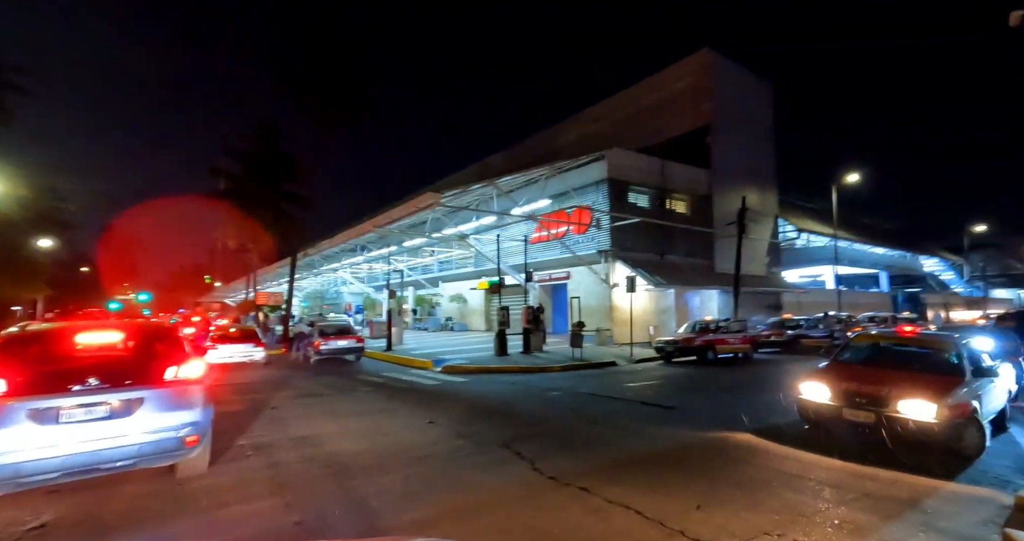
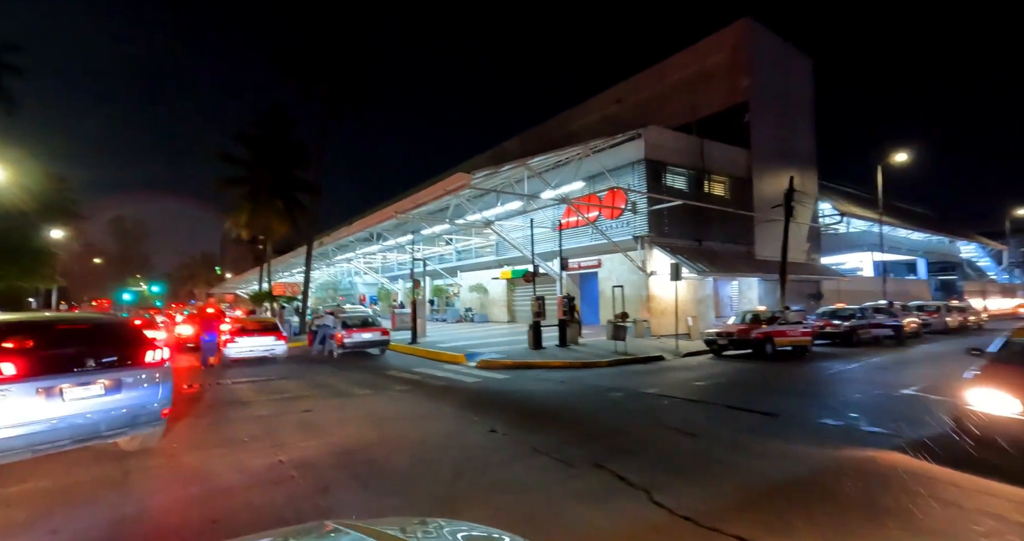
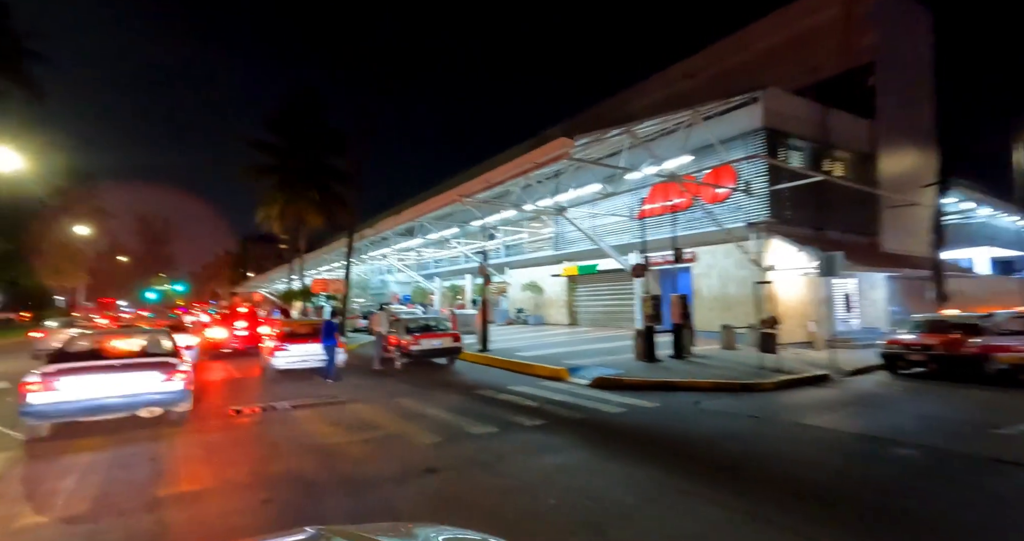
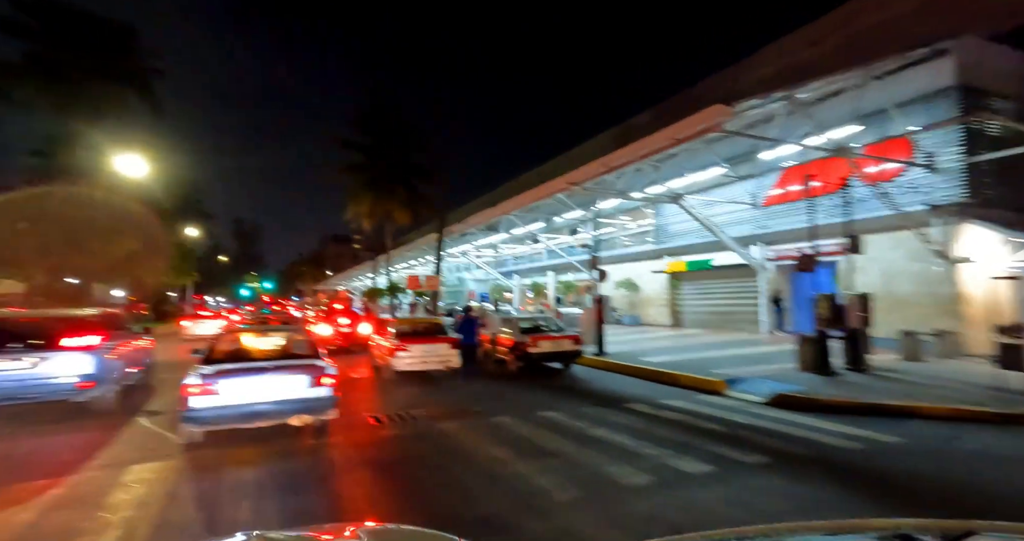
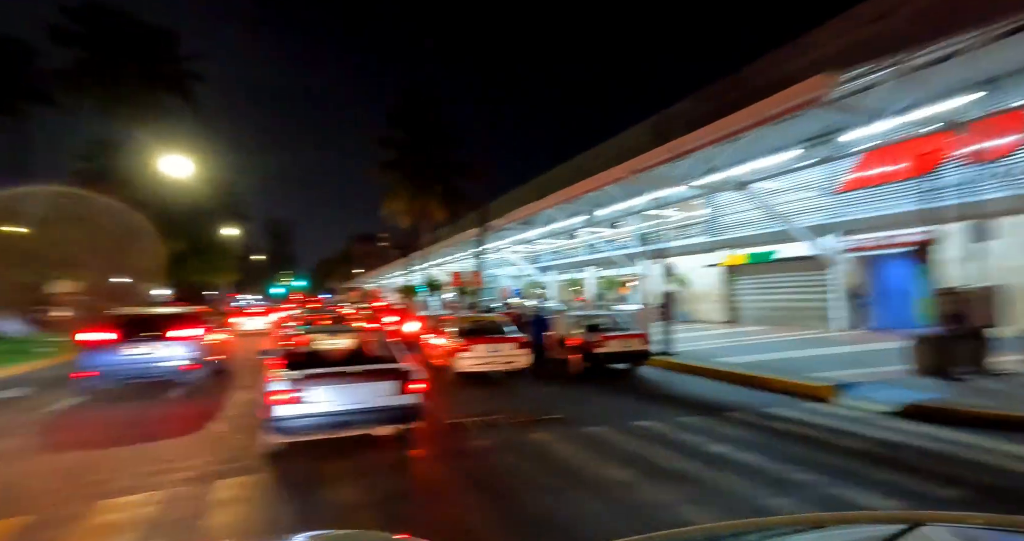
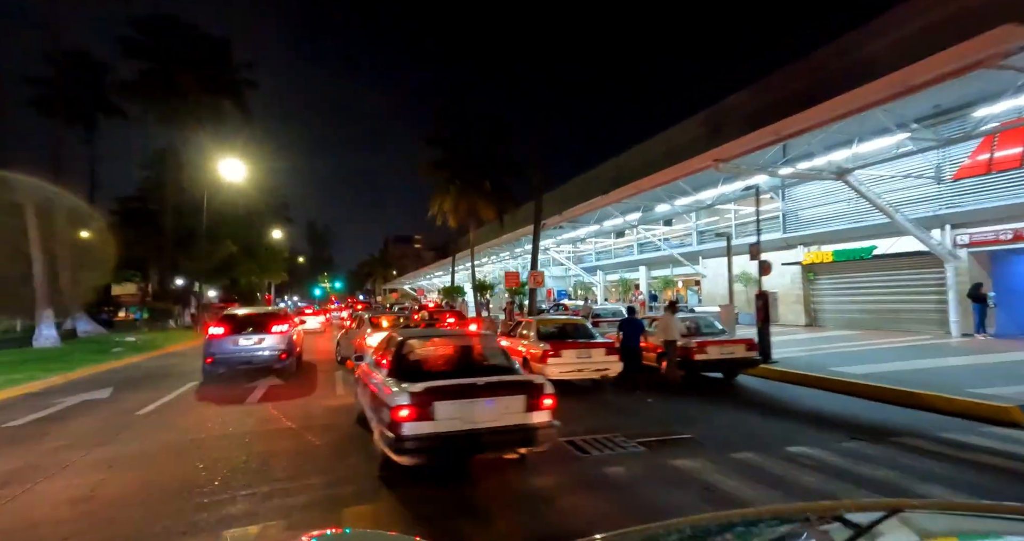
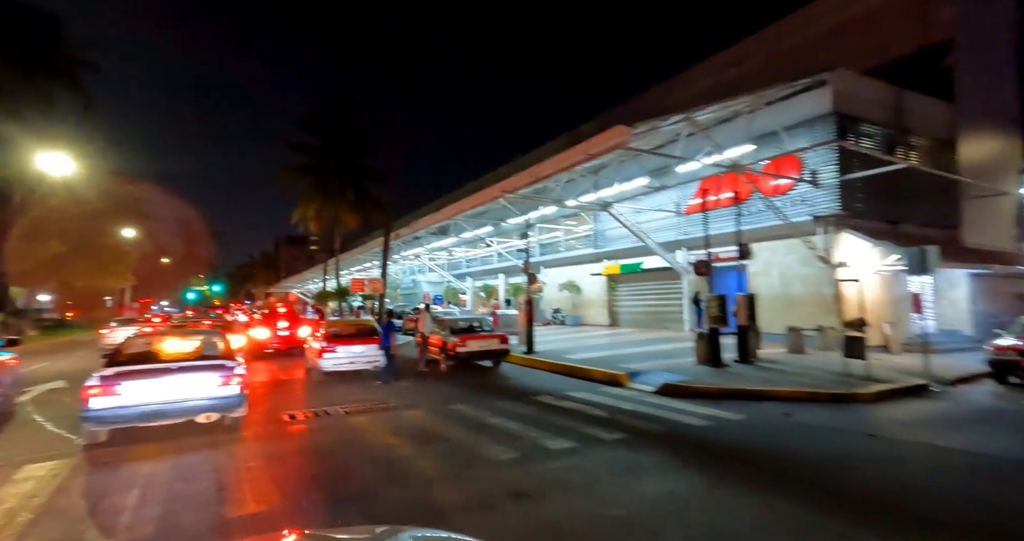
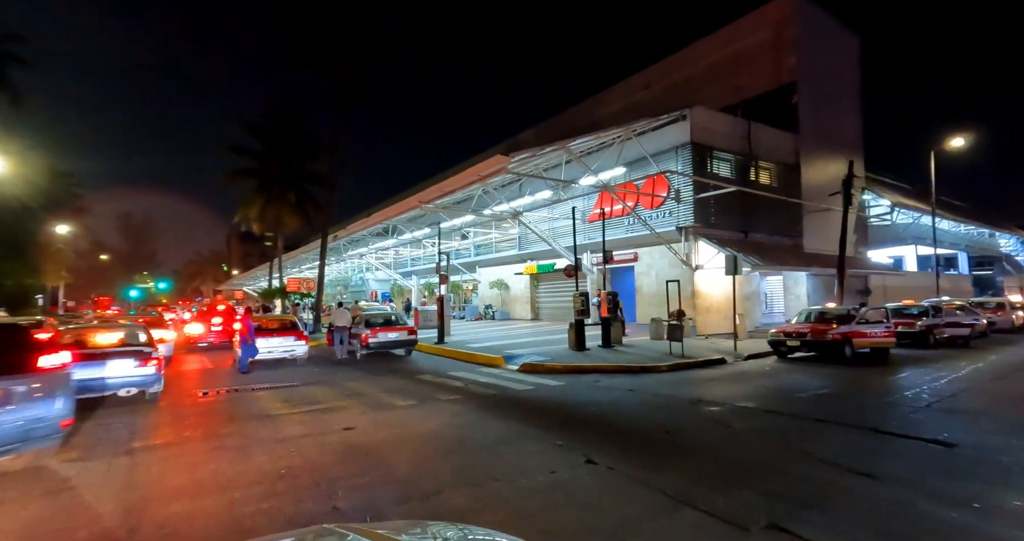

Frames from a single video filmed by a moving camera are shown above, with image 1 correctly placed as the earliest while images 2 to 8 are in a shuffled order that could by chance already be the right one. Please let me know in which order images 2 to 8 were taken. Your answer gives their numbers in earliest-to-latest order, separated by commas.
2, 8, 3, 7, 4, 5, 6
